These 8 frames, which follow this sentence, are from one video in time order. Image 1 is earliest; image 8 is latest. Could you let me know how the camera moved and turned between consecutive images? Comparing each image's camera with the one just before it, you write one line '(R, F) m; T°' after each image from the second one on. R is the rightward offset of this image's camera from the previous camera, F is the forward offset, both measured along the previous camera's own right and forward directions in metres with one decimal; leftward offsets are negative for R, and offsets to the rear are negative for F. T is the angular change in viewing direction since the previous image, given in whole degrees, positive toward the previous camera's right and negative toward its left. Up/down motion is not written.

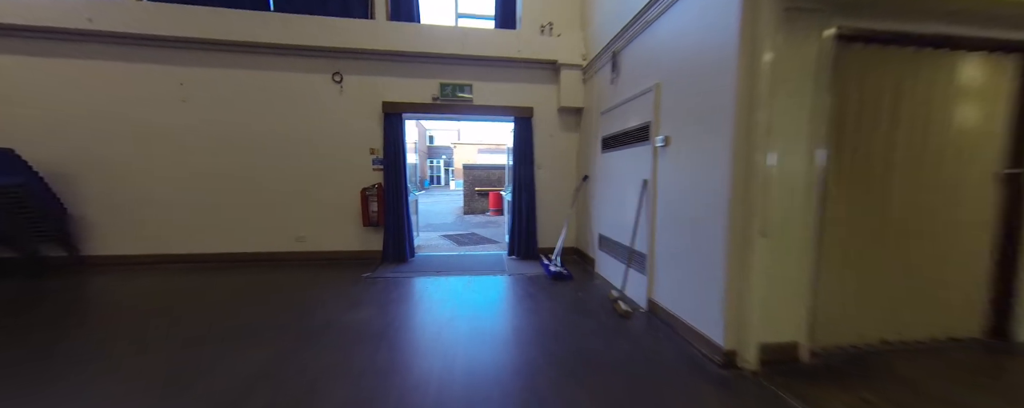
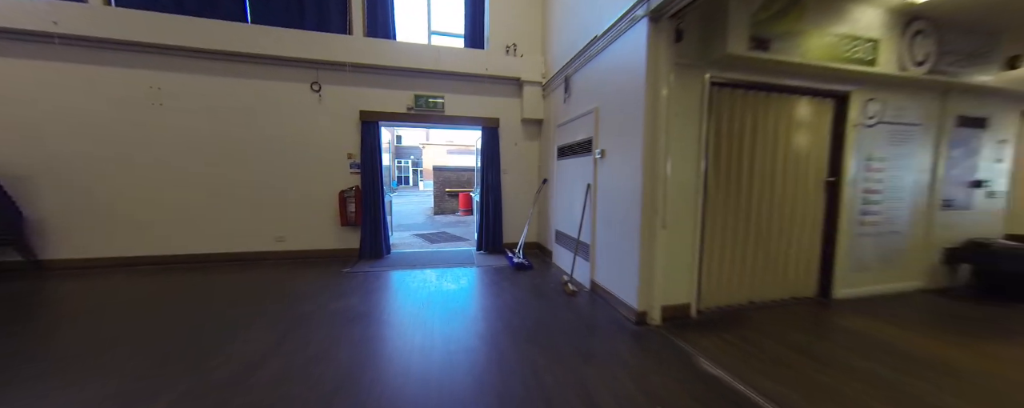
(0.0, -0.5) m; +6°
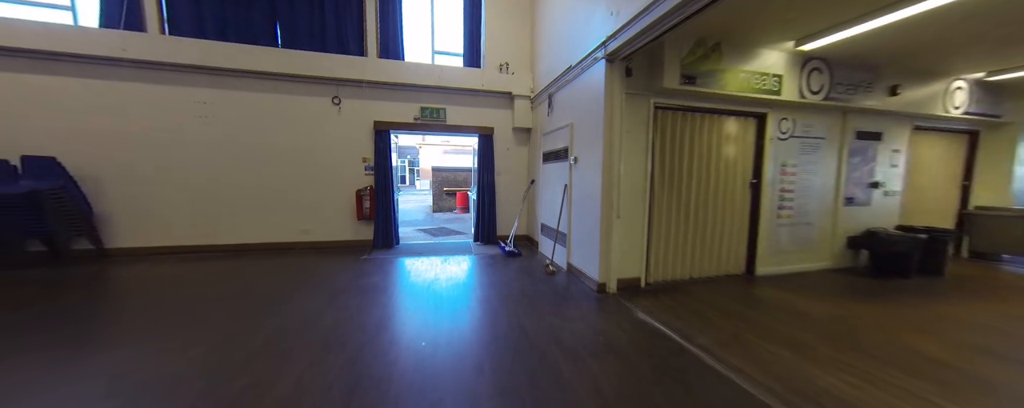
(+0.1, -0.7) m; +1°
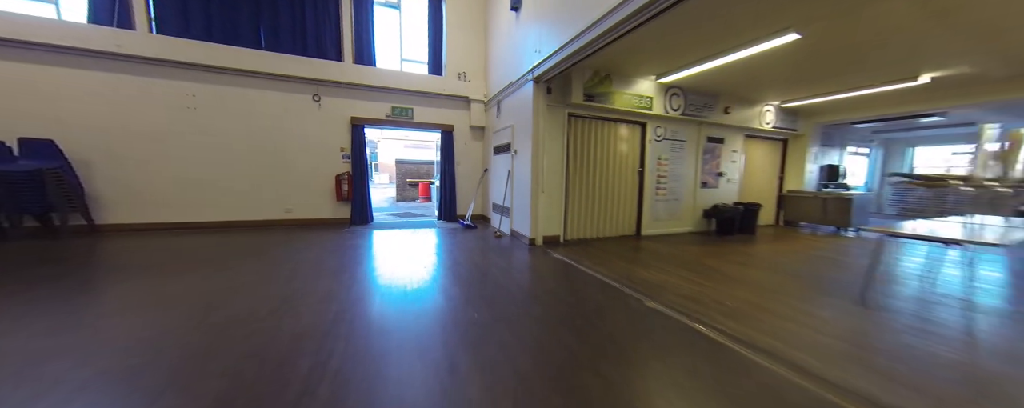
(+0.1, -1.2) m; +8°
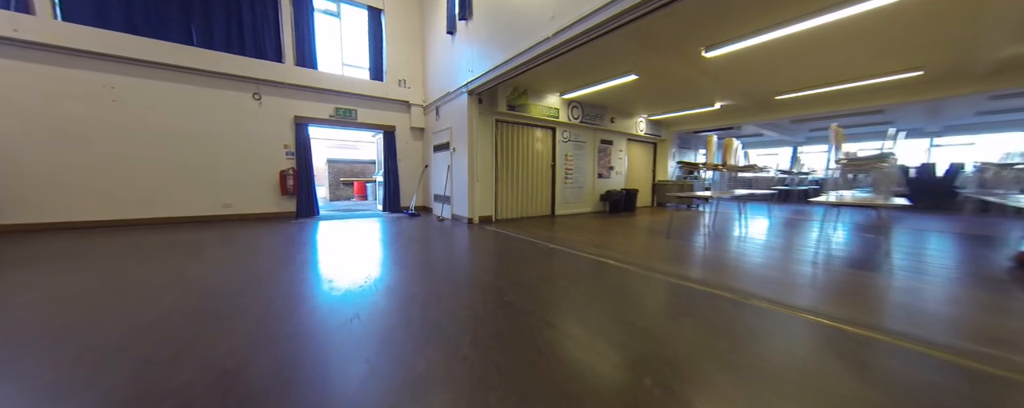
(-0.1, -1.1) m; +13°
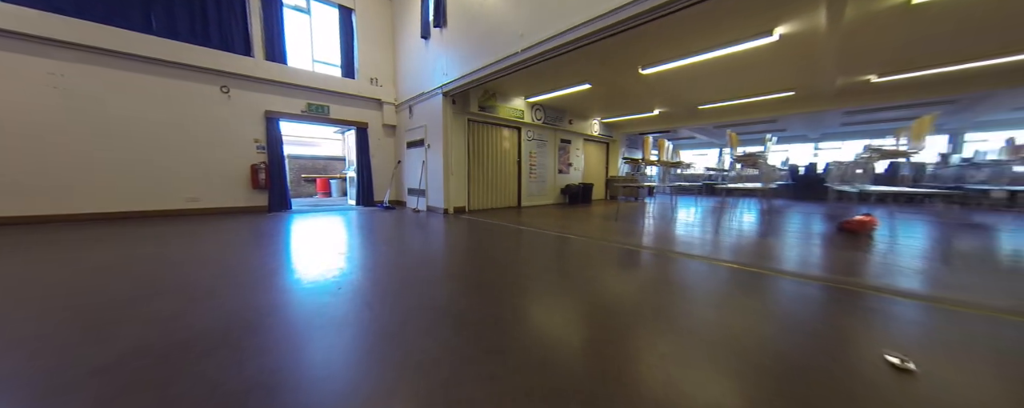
(-0.2, -0.6) m; +7°
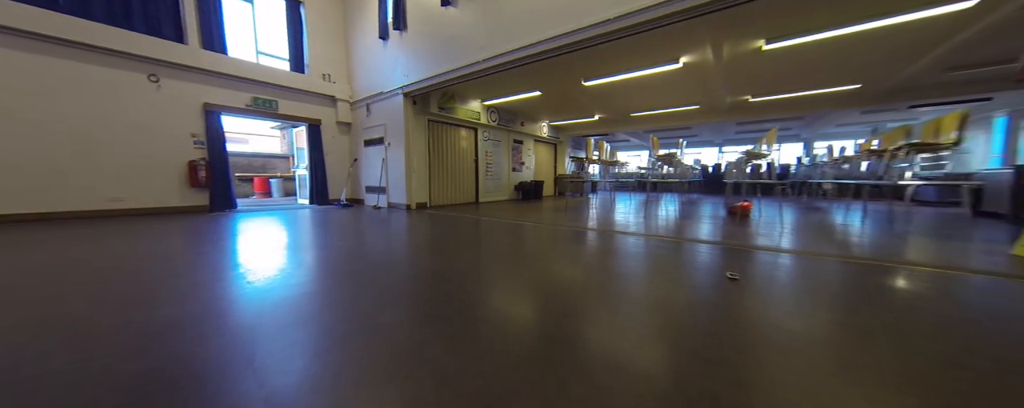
(-0.2, -0.5) m; +10°
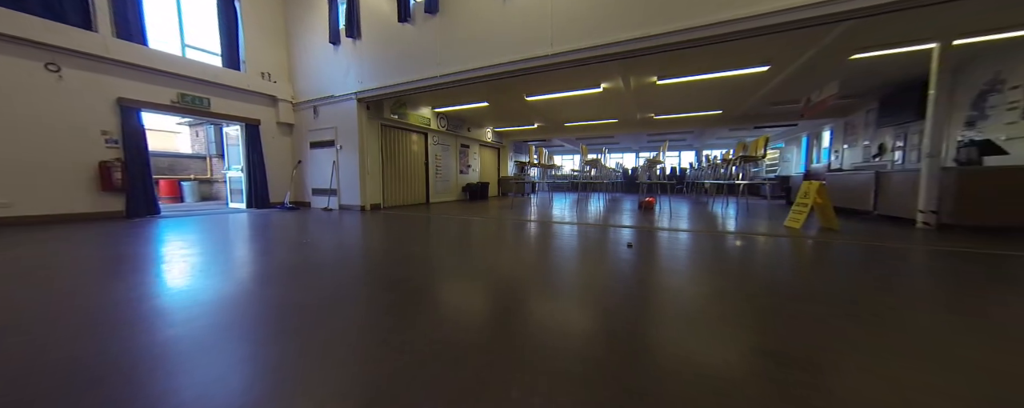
(-0.3, -0.7) m; +12°
